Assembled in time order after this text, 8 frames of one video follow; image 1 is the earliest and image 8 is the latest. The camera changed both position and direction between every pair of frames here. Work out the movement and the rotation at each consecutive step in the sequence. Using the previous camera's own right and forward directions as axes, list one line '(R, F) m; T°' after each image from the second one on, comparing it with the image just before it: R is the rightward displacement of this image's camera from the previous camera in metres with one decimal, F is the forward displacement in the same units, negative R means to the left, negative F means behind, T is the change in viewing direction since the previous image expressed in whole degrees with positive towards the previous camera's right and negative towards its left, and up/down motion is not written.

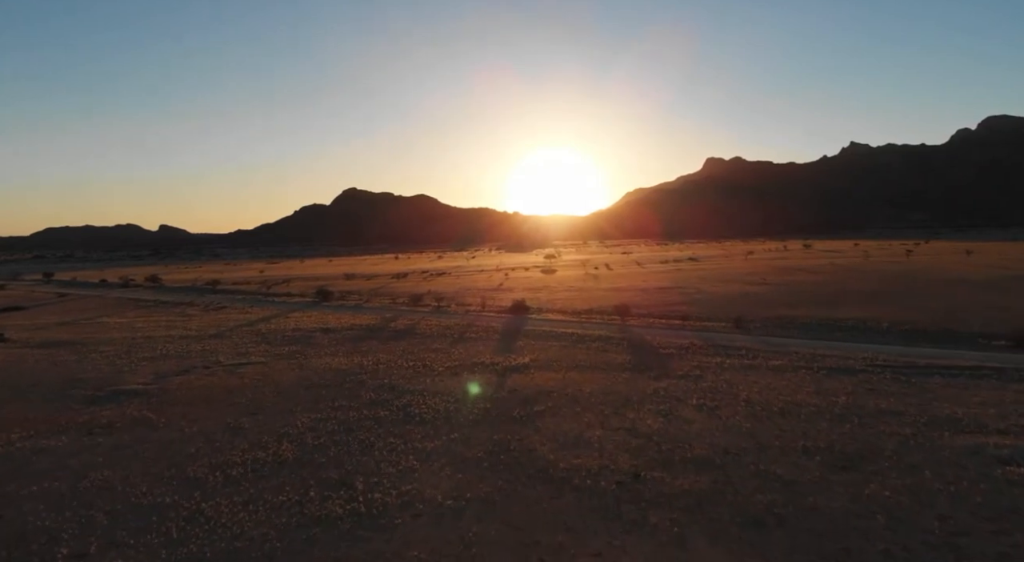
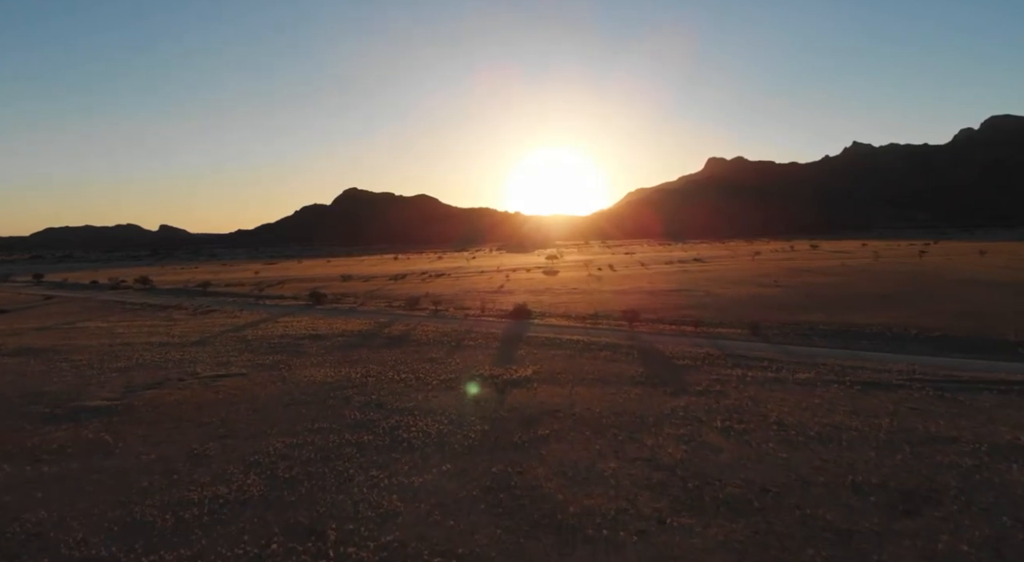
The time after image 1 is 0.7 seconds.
(0.0, +1.8) m; 0°
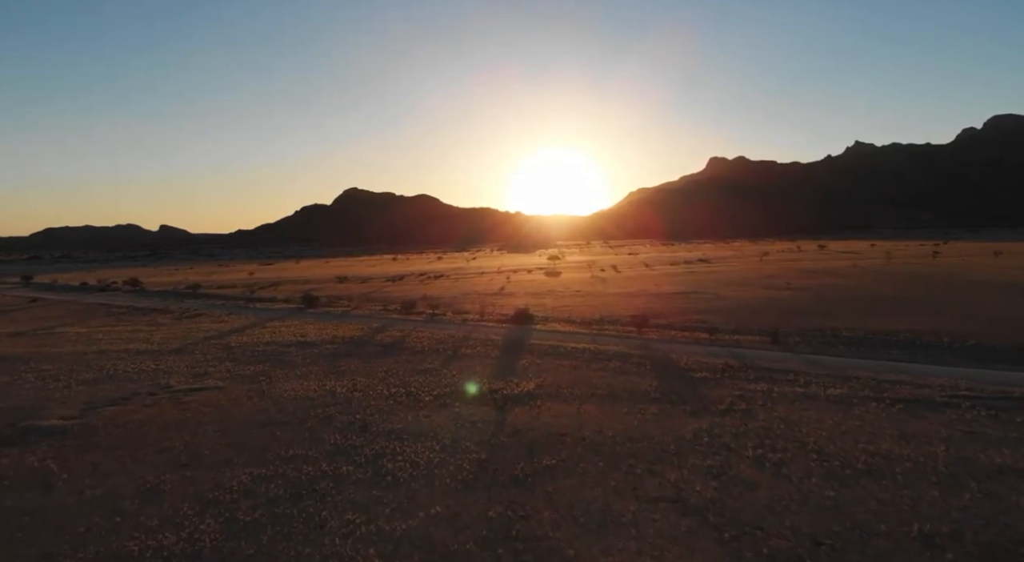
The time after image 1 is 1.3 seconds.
(0.0, +1.8) m; 0°
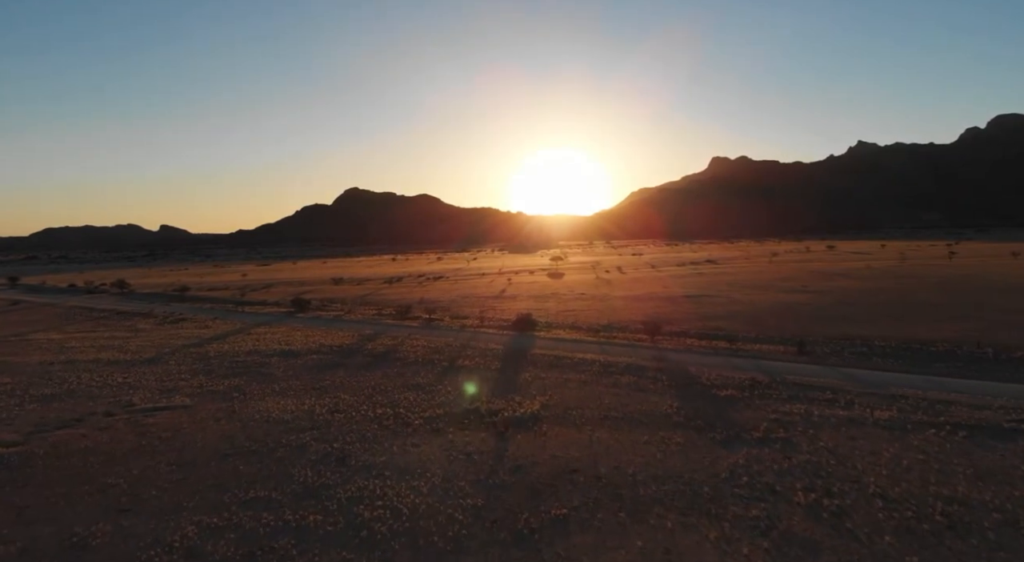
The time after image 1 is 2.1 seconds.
(0.0, +2.1) m; 0°
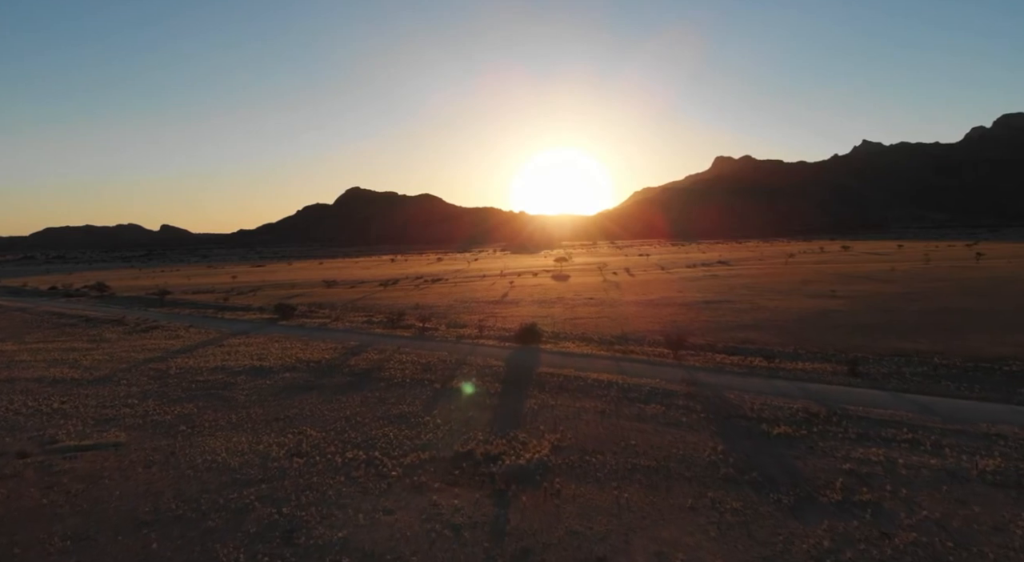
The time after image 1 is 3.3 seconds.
(0.0, +3.2) m; 0°
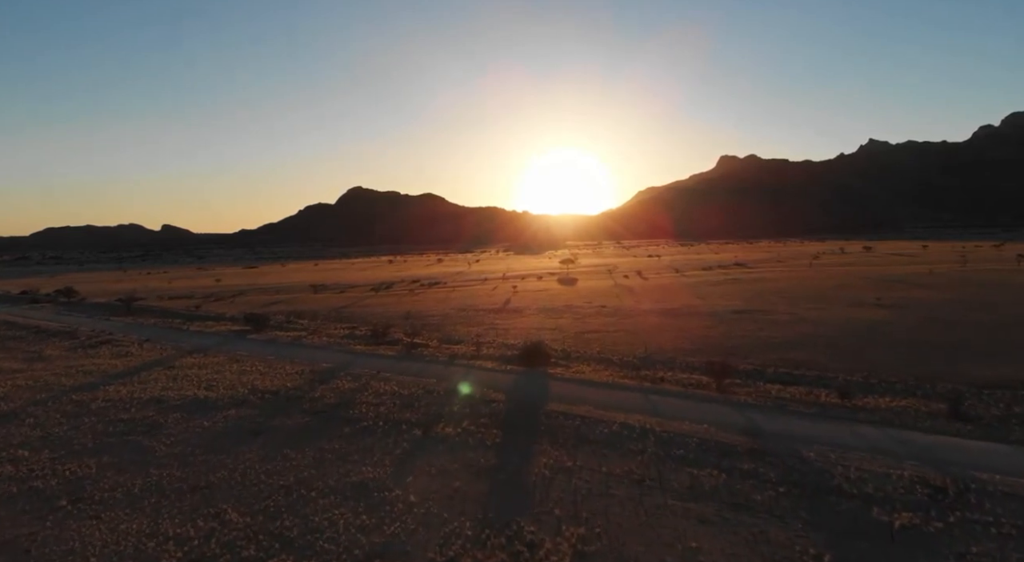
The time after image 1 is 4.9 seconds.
(0.0, +4.3) m; 0°
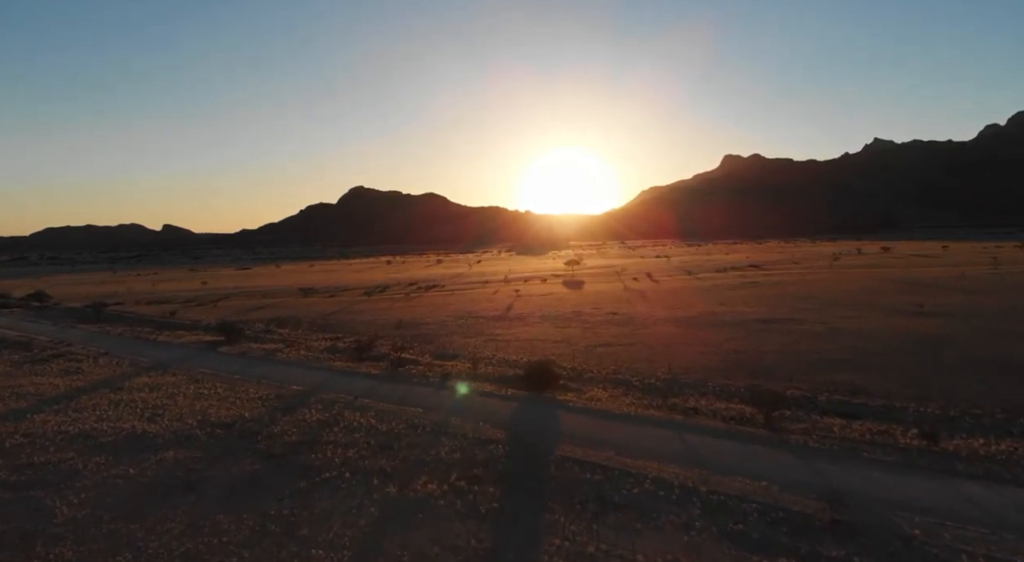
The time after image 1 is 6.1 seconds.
(0.0, +3.2) m; 0°
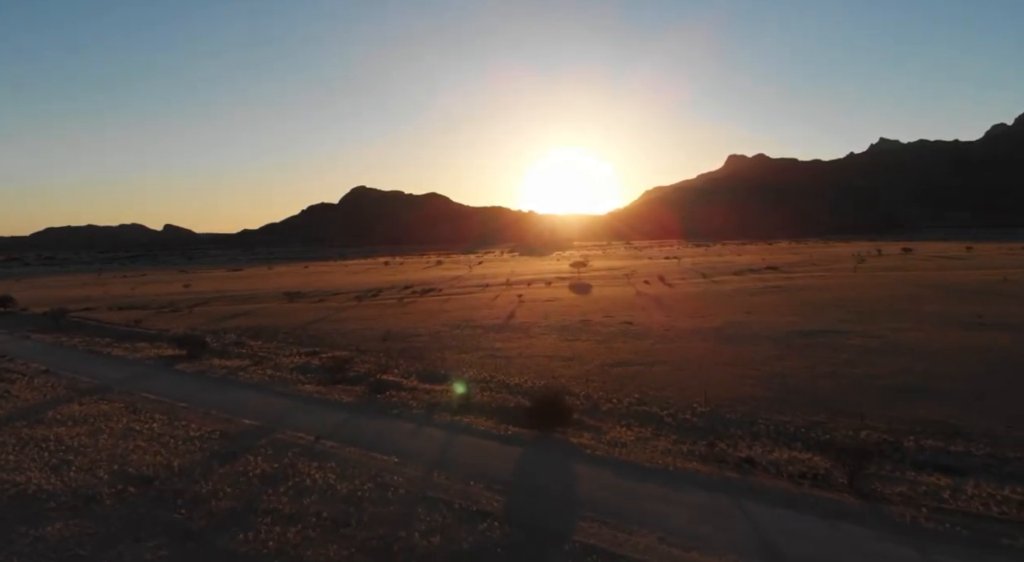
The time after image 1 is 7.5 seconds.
(0.0, +3.5) m; 0°
